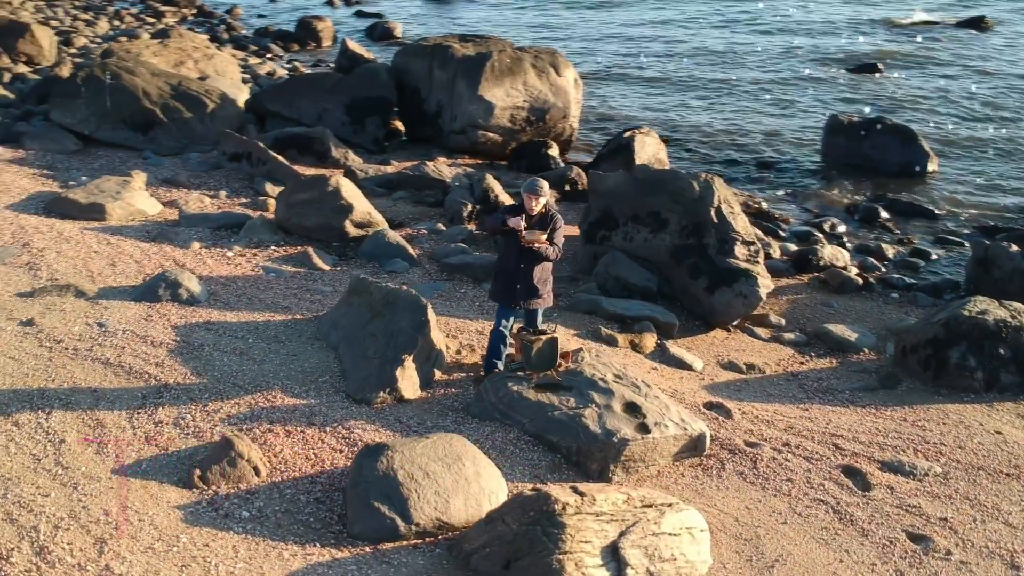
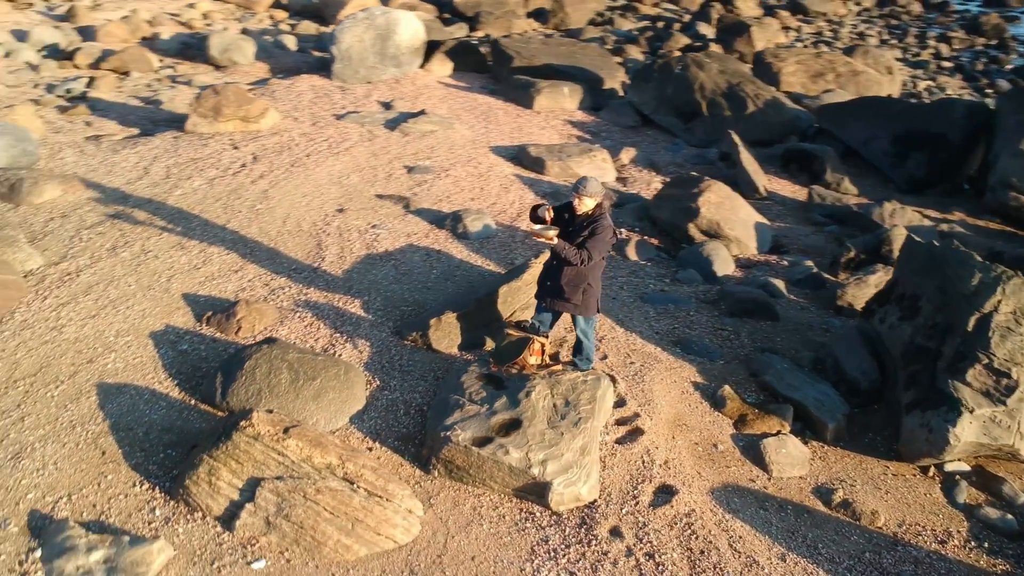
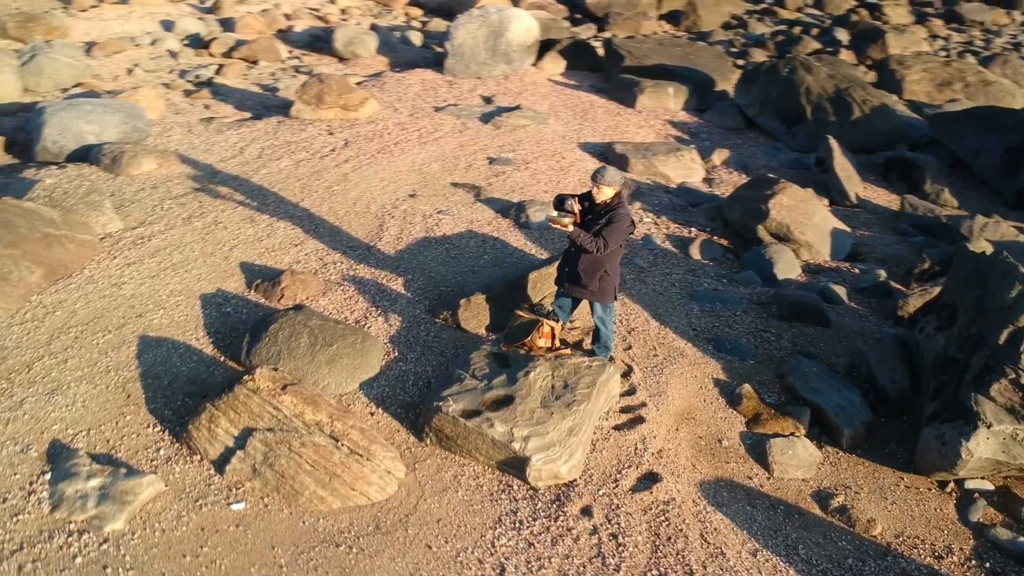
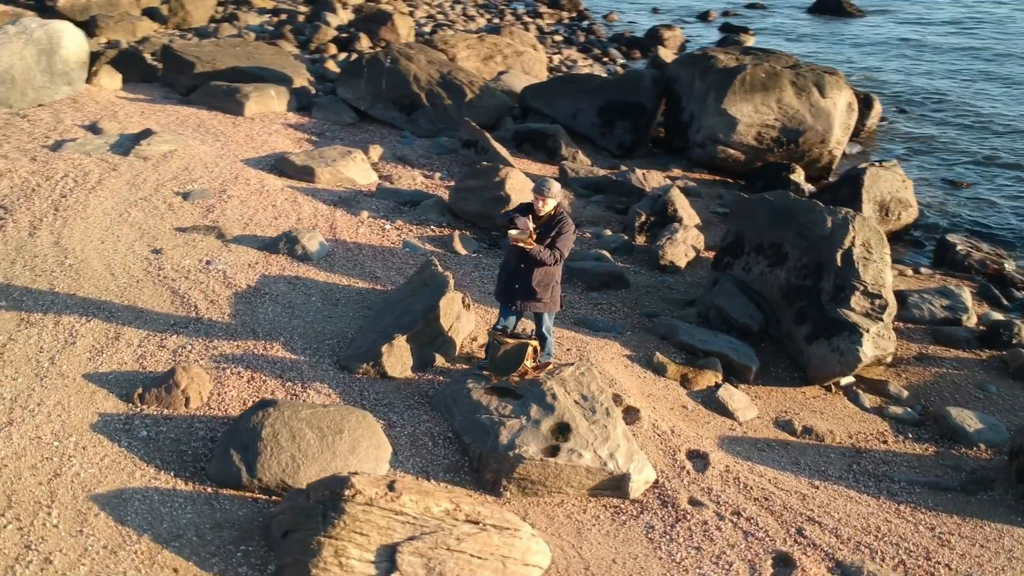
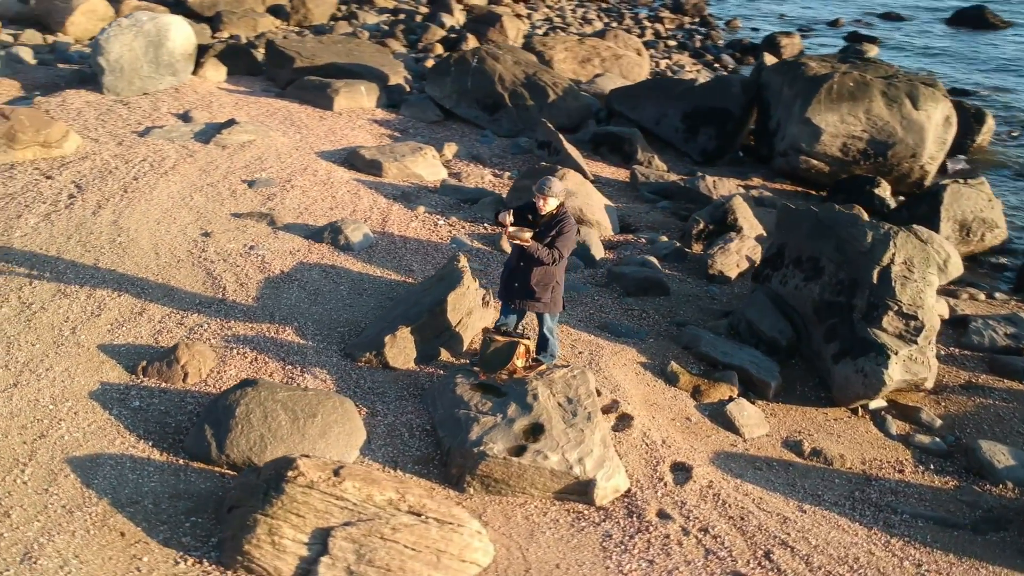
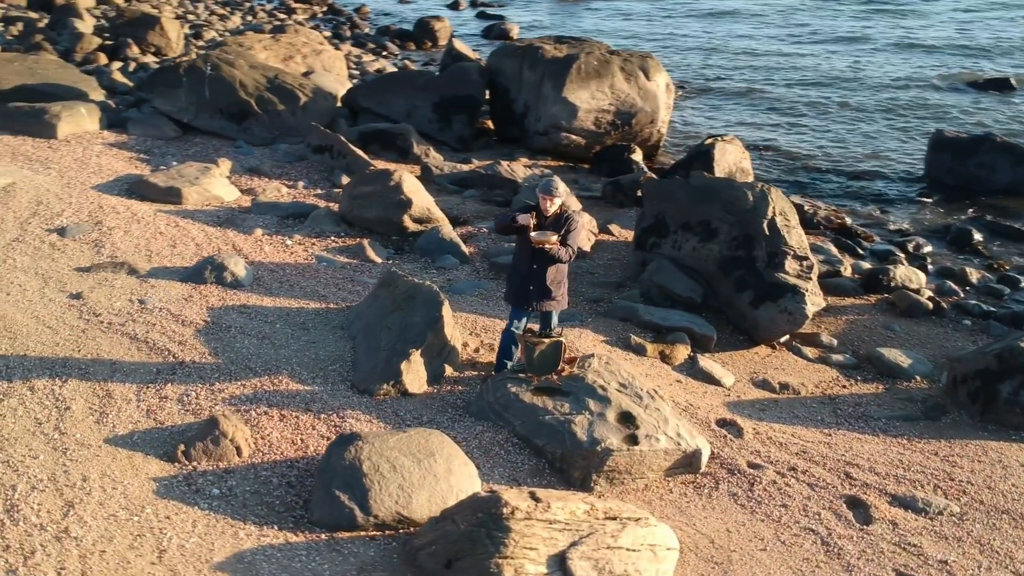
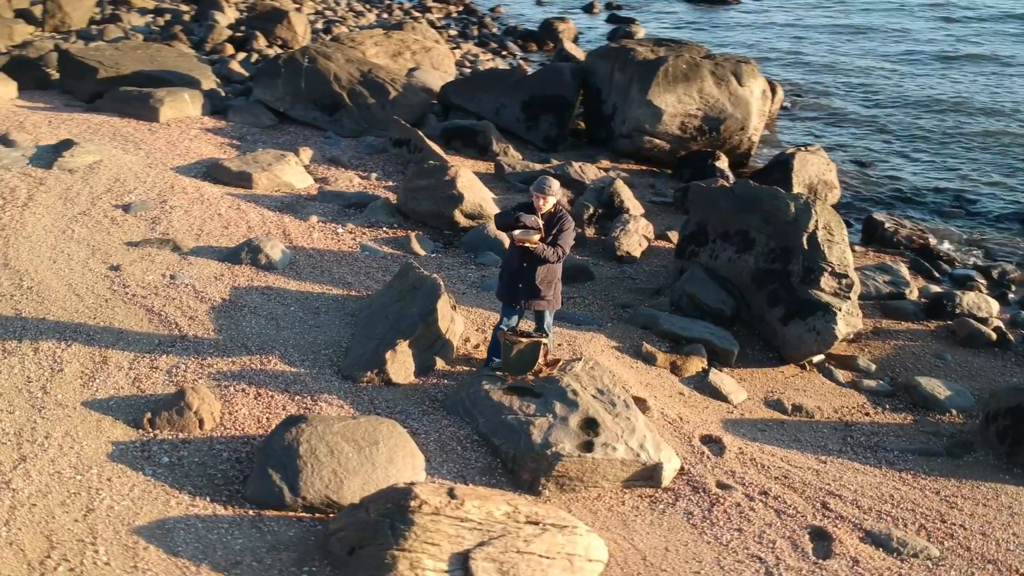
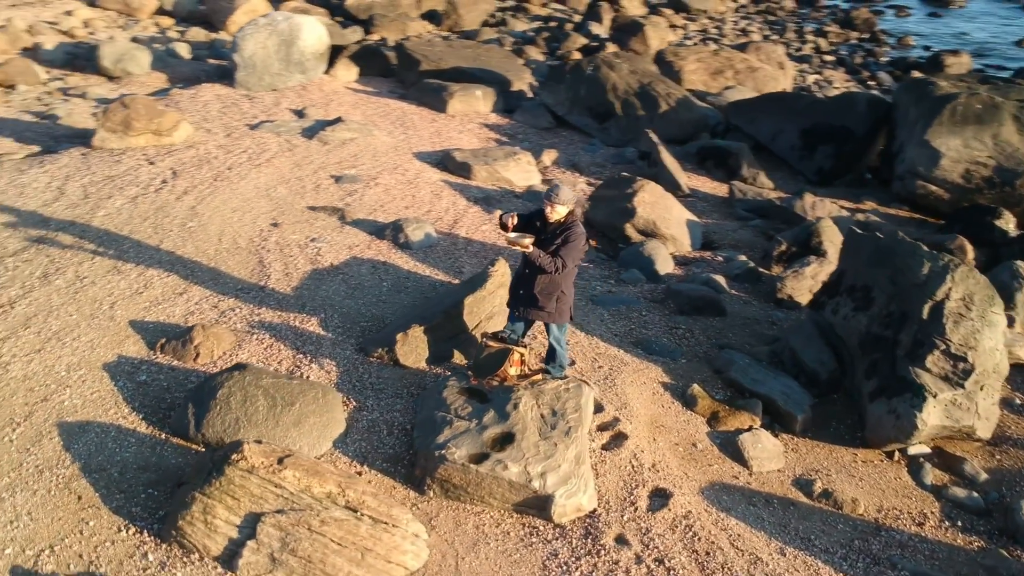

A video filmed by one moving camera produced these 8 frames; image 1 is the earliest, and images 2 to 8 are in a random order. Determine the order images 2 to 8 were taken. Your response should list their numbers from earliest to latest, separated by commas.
6, 7, 4, 5, 8, 2, 3
